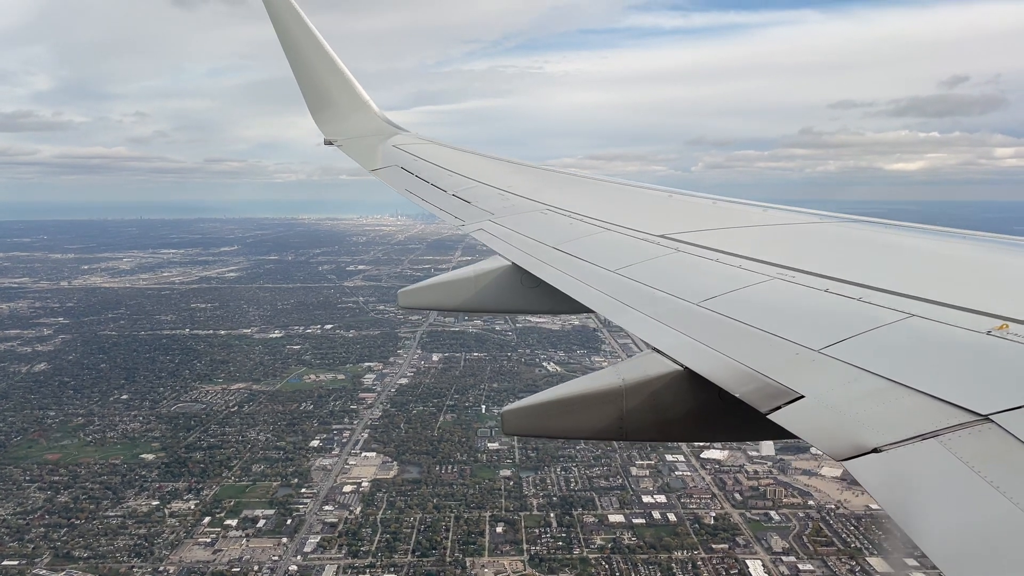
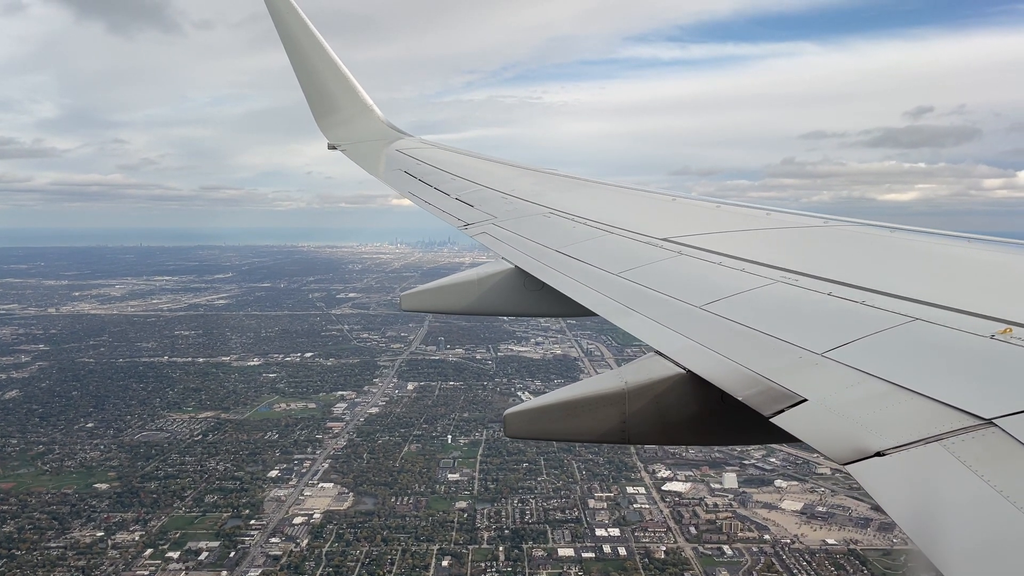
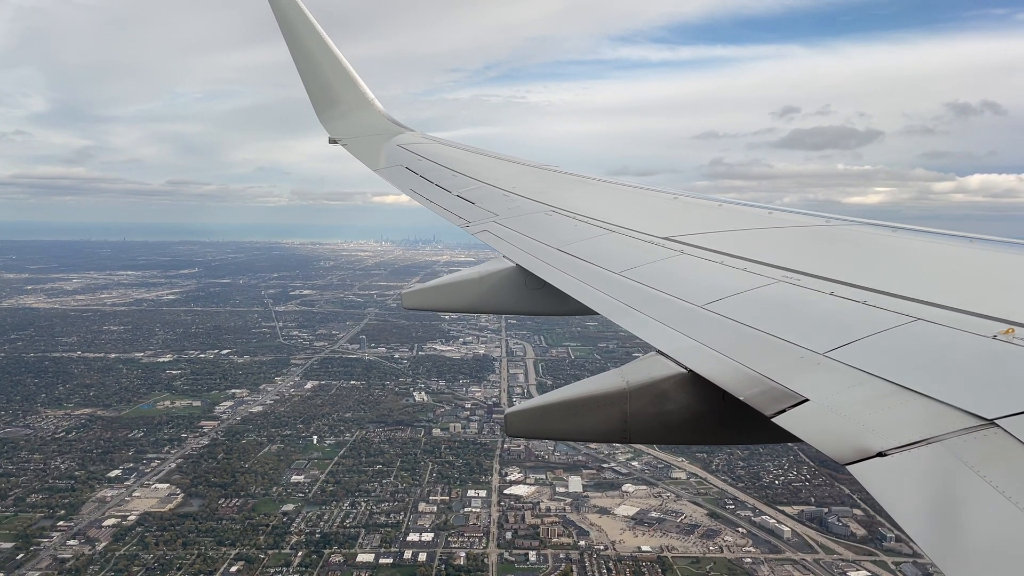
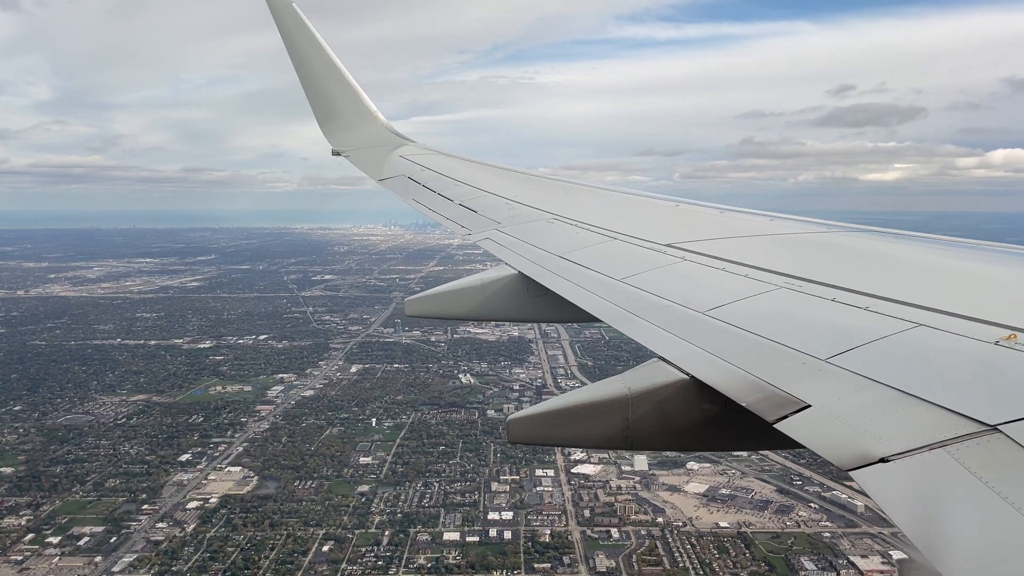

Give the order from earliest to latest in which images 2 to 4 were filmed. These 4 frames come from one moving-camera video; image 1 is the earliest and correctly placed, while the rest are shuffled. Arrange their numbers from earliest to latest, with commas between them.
2, 4, 3
